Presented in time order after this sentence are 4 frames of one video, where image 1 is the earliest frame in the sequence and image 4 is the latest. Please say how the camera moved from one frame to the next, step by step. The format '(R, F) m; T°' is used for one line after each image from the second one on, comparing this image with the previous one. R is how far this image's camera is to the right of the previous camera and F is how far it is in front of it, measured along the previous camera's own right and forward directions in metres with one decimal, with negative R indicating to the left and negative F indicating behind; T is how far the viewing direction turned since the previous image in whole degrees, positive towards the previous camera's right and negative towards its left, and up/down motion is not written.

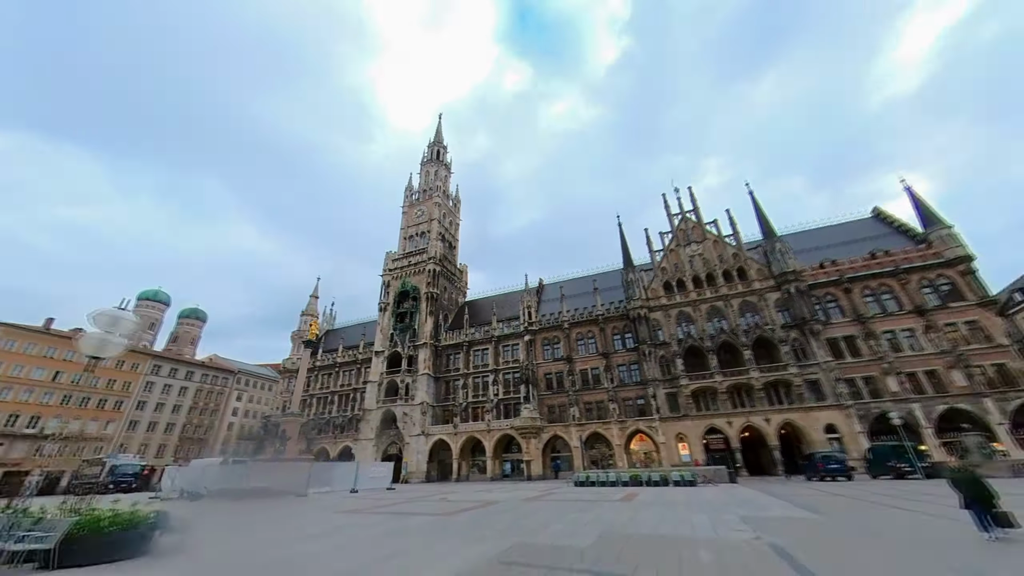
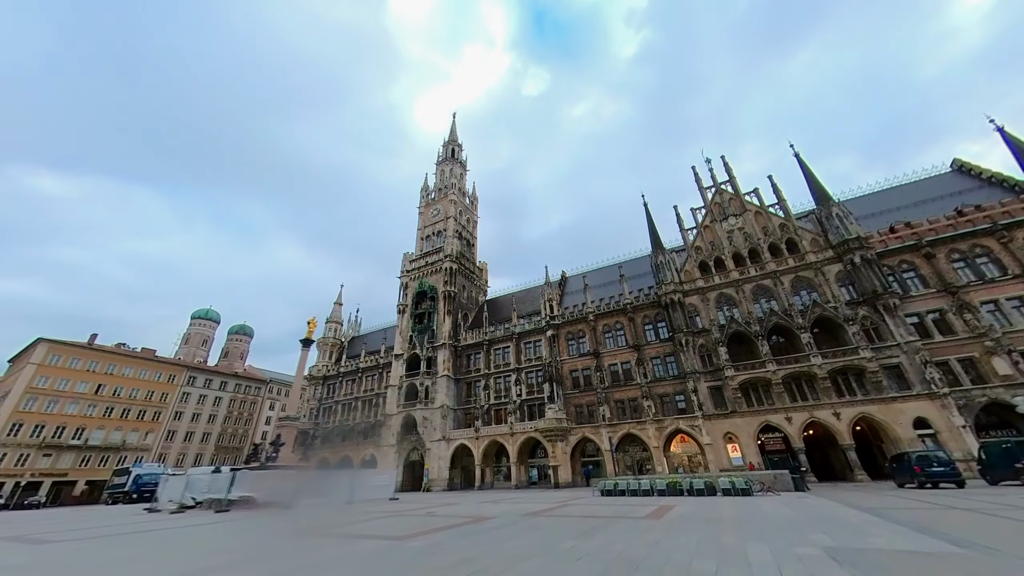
(+1.4, +2.8) m; -5°
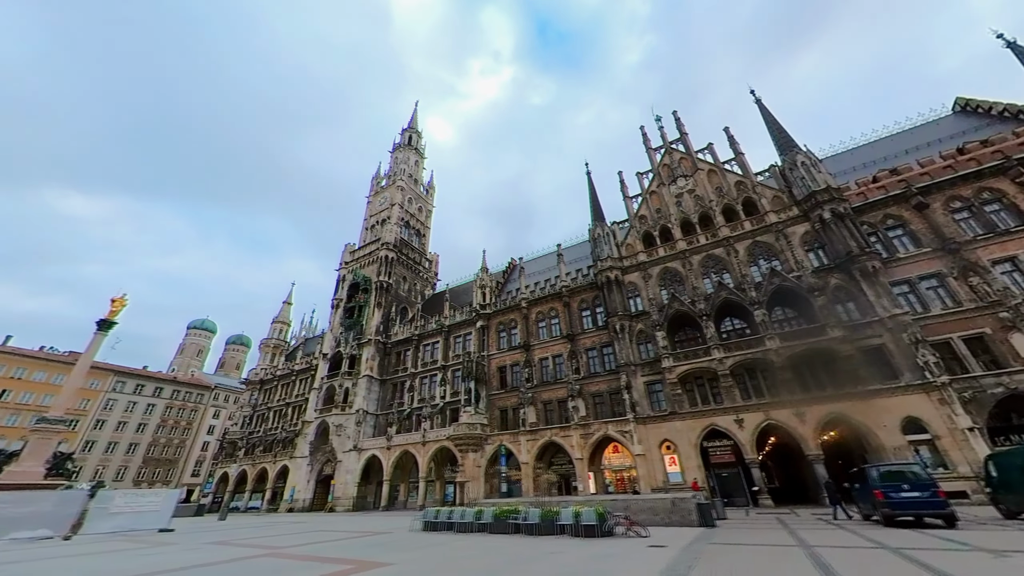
(+8.3, +5.6) m; -2°
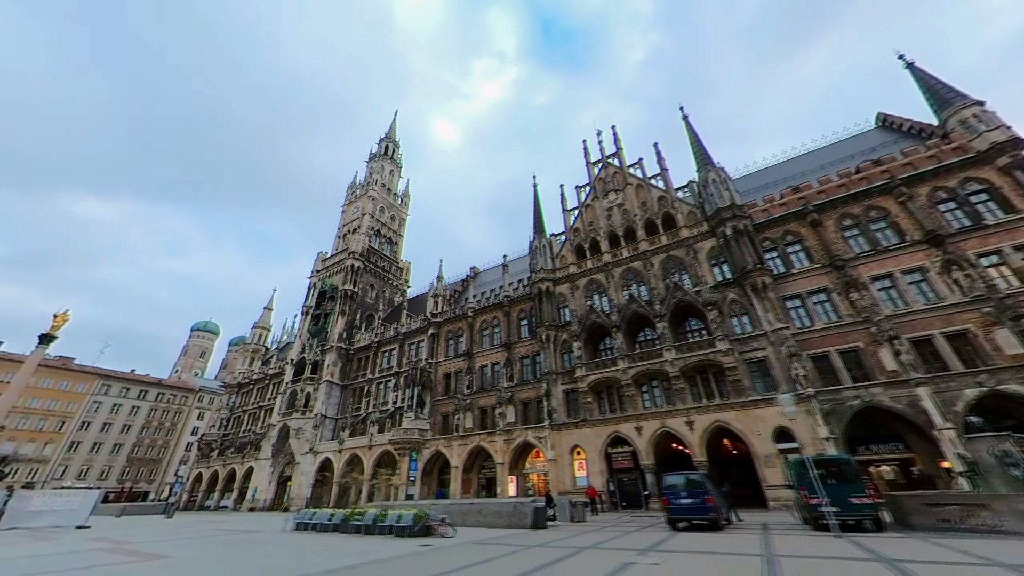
(+5.6, -1.2) m; -1°
